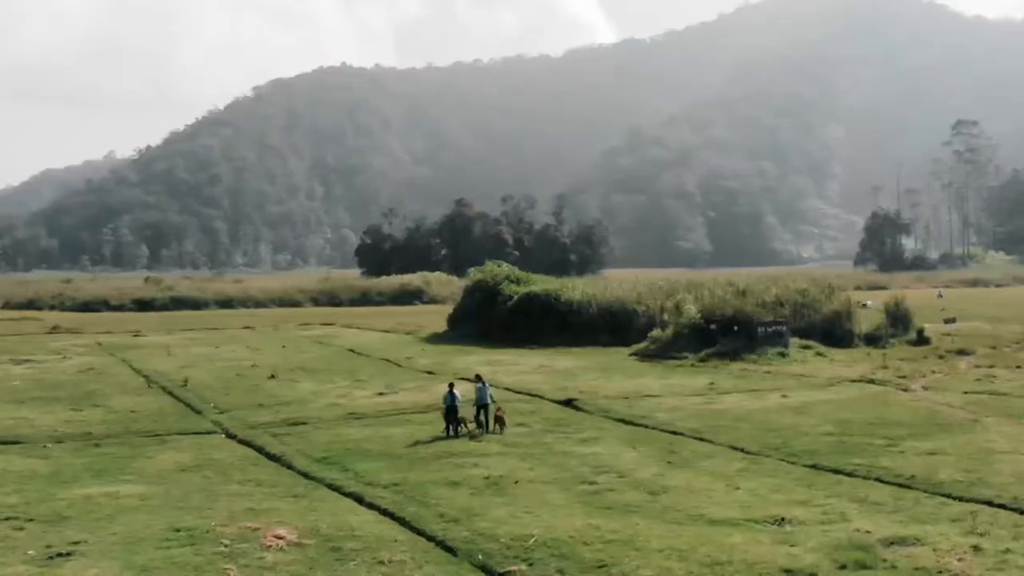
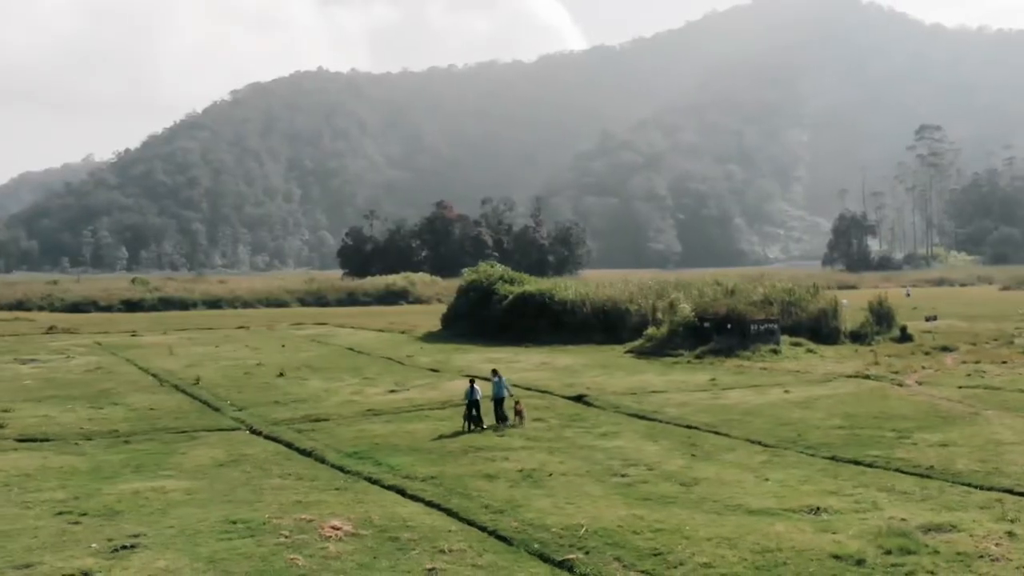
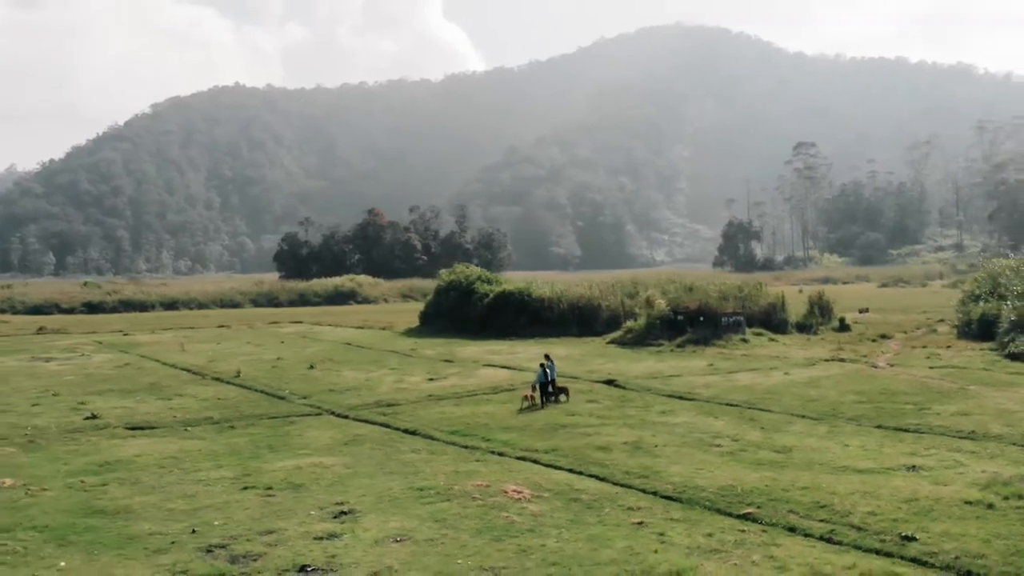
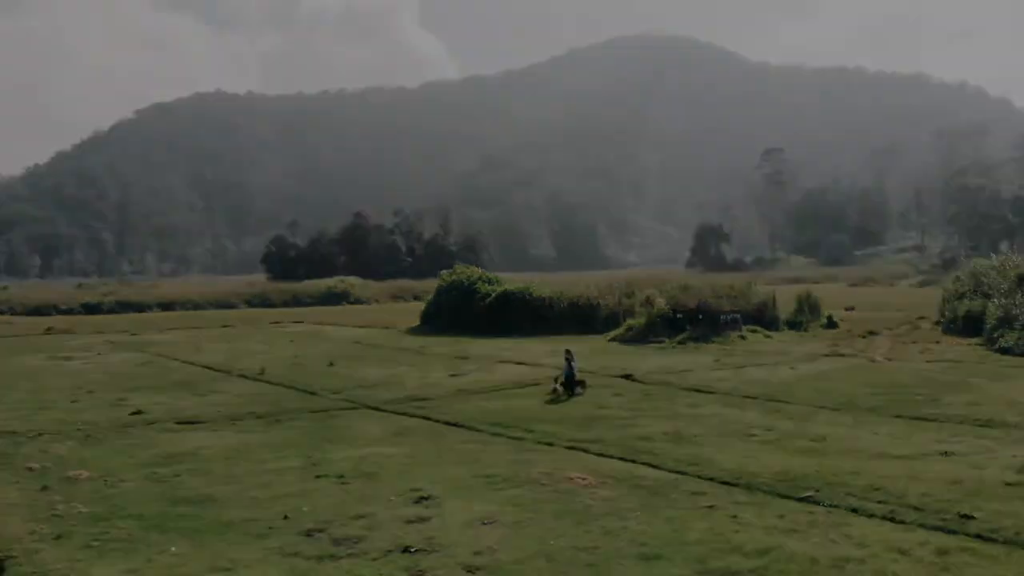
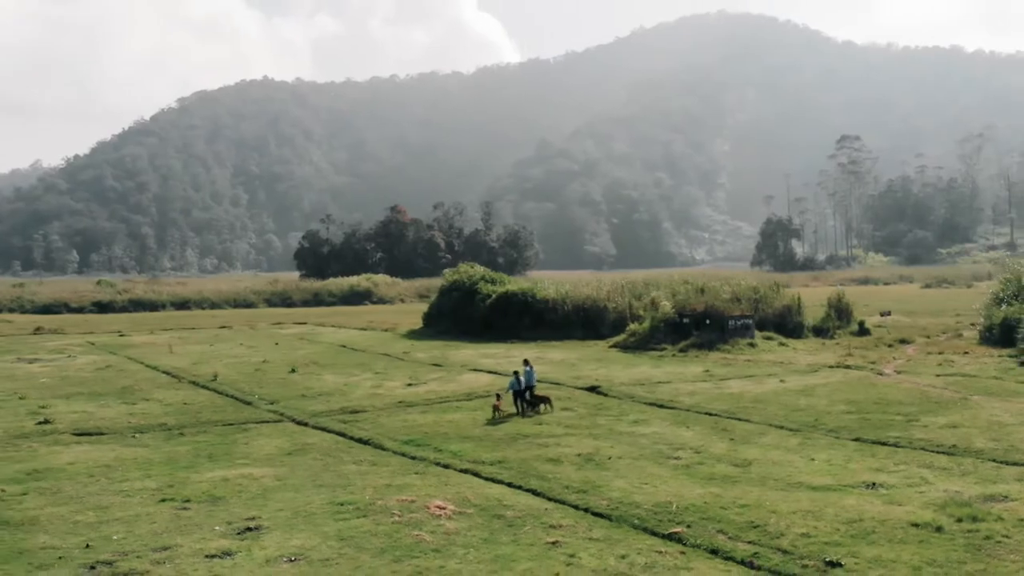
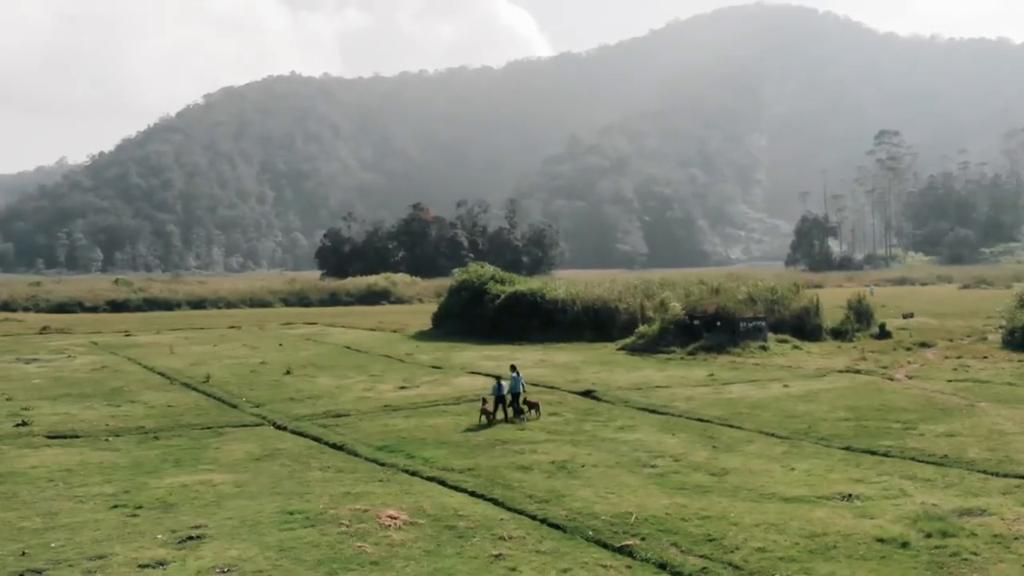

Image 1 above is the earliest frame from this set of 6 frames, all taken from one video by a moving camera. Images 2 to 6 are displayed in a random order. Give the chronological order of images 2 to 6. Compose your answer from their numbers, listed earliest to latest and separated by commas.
2, 6, 5, 3, 4
